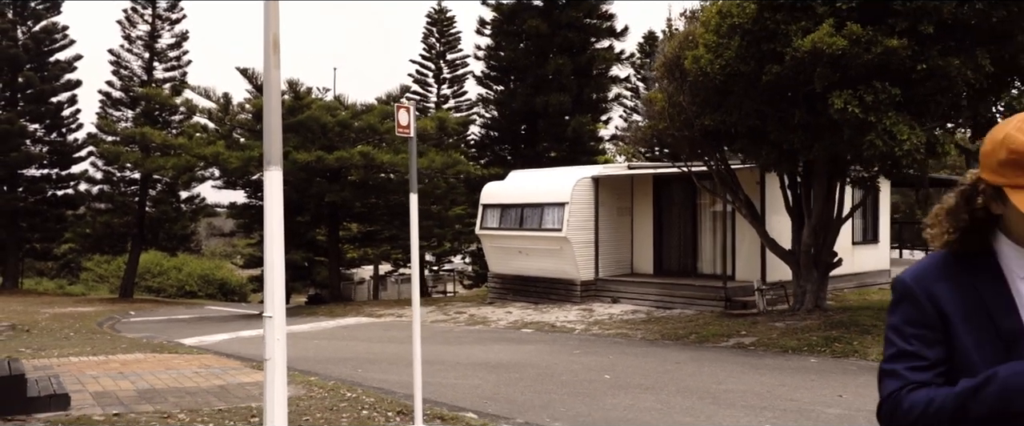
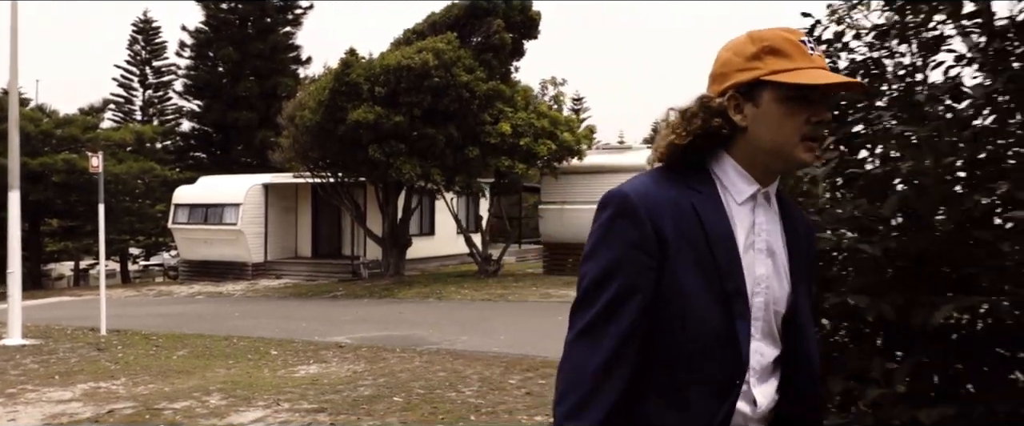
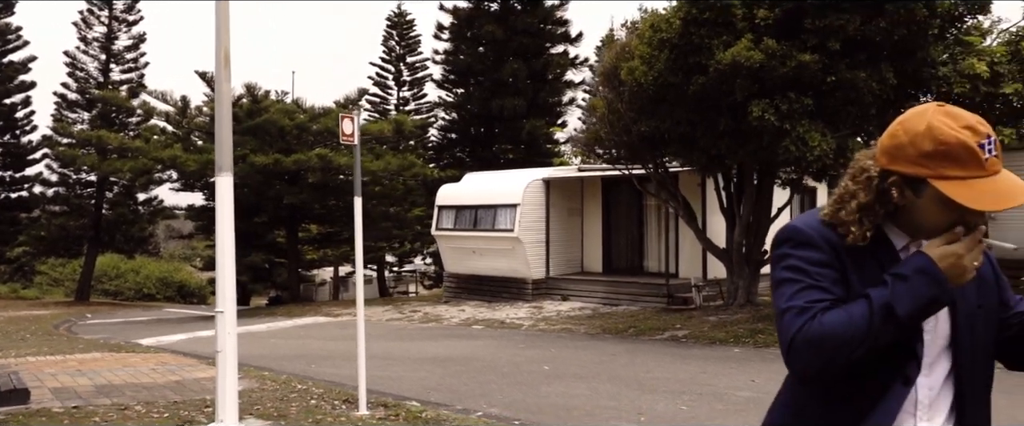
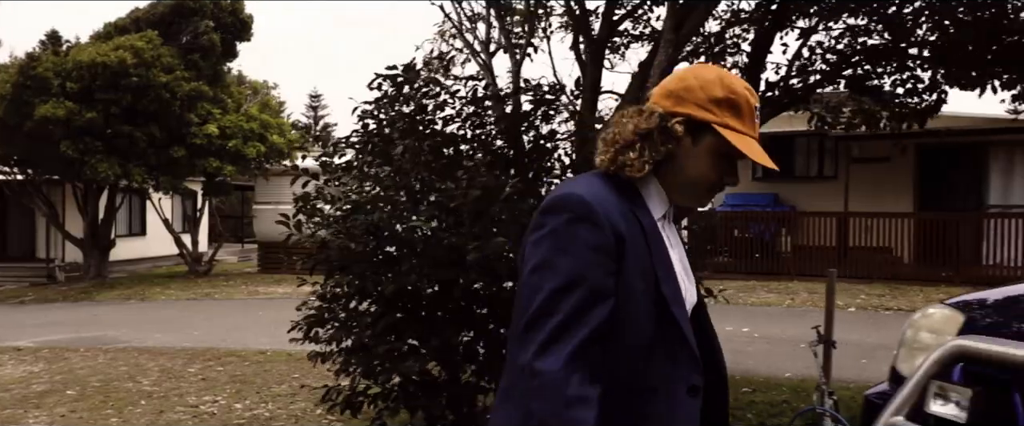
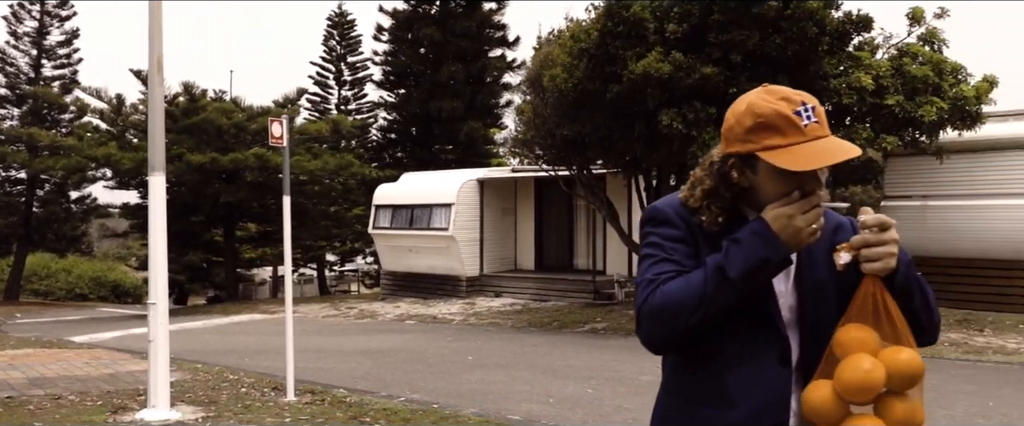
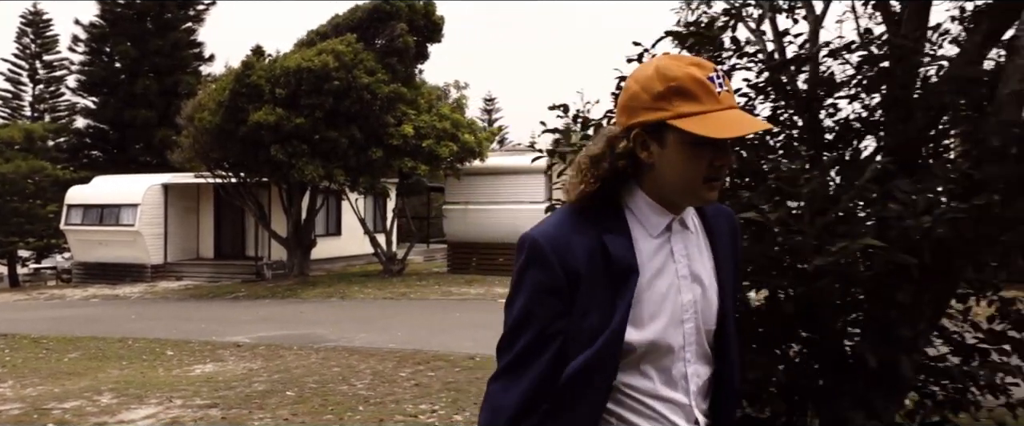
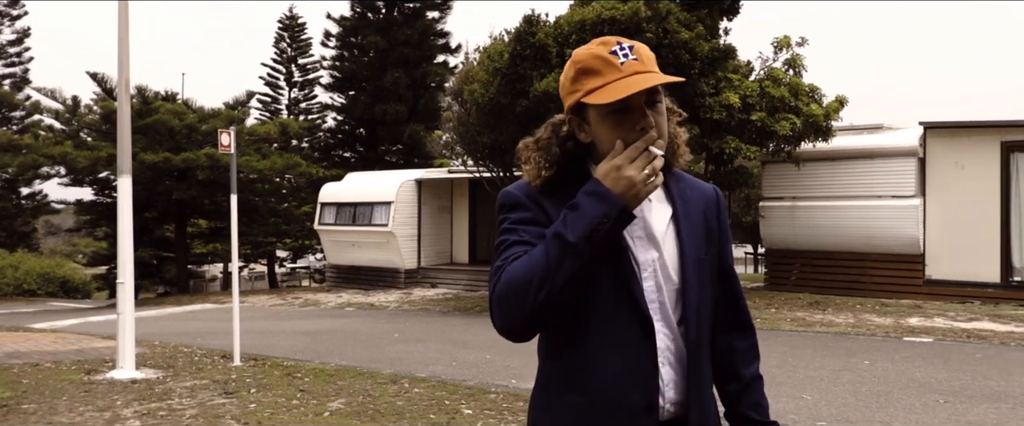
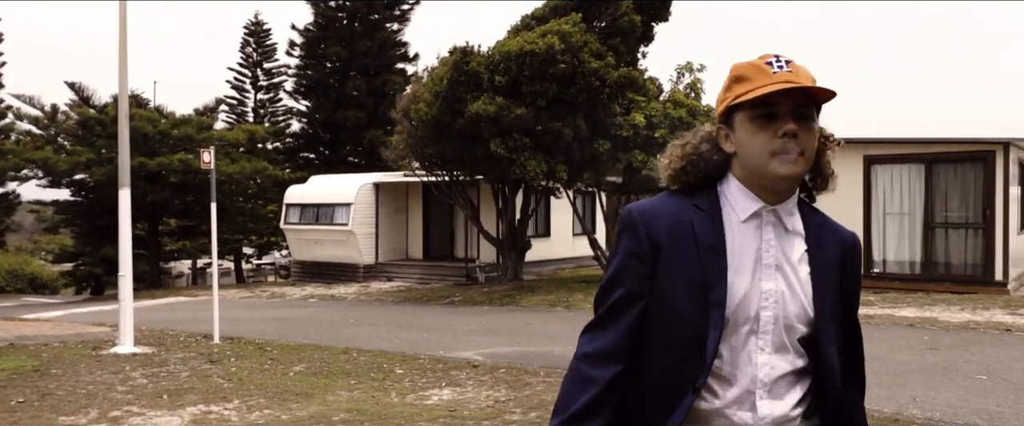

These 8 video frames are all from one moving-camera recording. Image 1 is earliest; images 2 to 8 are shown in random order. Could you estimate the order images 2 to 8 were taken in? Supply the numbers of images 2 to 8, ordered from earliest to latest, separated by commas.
3, 5, 7, 8, 2, 6, 4
